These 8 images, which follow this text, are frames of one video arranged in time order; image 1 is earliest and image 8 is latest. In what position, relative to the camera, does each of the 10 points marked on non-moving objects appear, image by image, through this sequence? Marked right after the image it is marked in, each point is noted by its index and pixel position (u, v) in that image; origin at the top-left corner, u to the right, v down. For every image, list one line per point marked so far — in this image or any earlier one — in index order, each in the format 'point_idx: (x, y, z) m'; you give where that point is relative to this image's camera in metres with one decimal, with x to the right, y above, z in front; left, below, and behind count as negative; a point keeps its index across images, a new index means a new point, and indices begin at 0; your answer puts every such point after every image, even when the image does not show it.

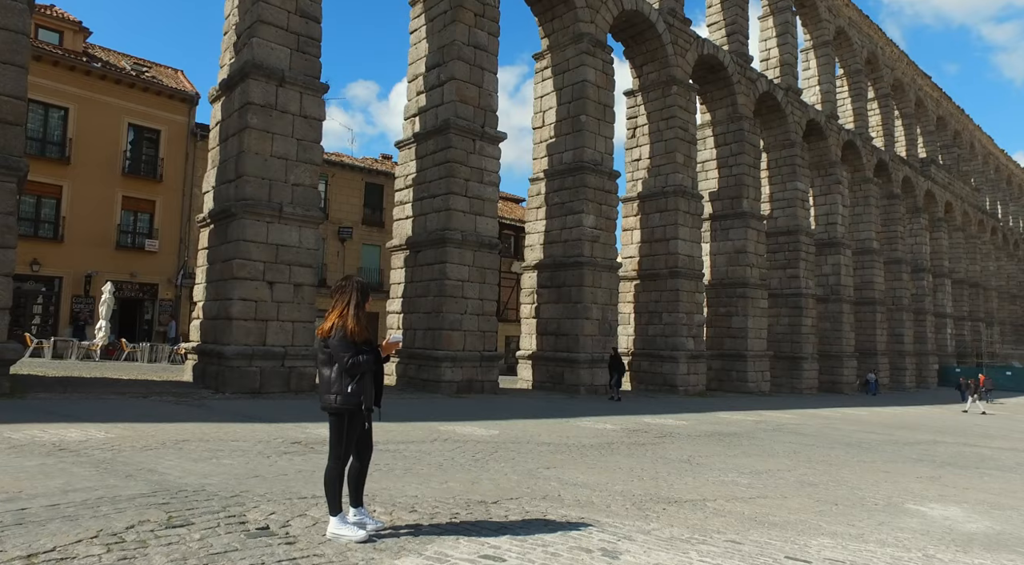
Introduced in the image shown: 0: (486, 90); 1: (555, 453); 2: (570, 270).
0: (-0.6, +4.0, +15.7) m
1: (+0.4, -1.7, +7.4) m
2: (+1.3, +0.2, +16.5) m
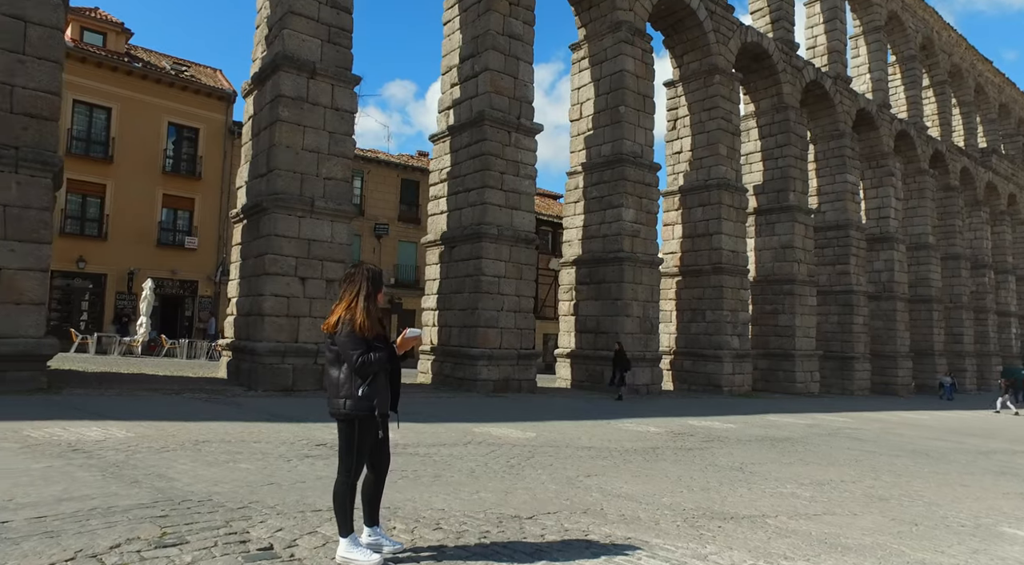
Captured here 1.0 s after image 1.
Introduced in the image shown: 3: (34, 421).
0: (+0.2, +4.0, +15.2) m
1: (+0.7, -1.6, +6.9) m
2: (+2.1, +0.3, +16.0) m
3: (-5.0, -1.4, +7.8) m
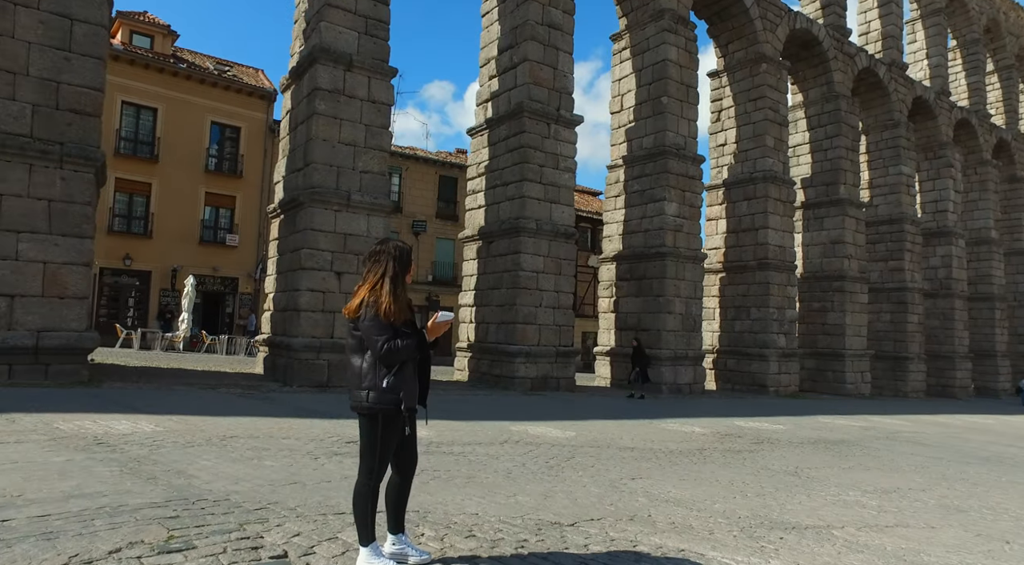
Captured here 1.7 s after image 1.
0: (+0.9, +4.1, +14.8) m
1: (+1.1, -1.5, +6.5) m
2: (+2.9, +0.4, +15.5) m
3: (-4.6, -1.4, +7.7) m
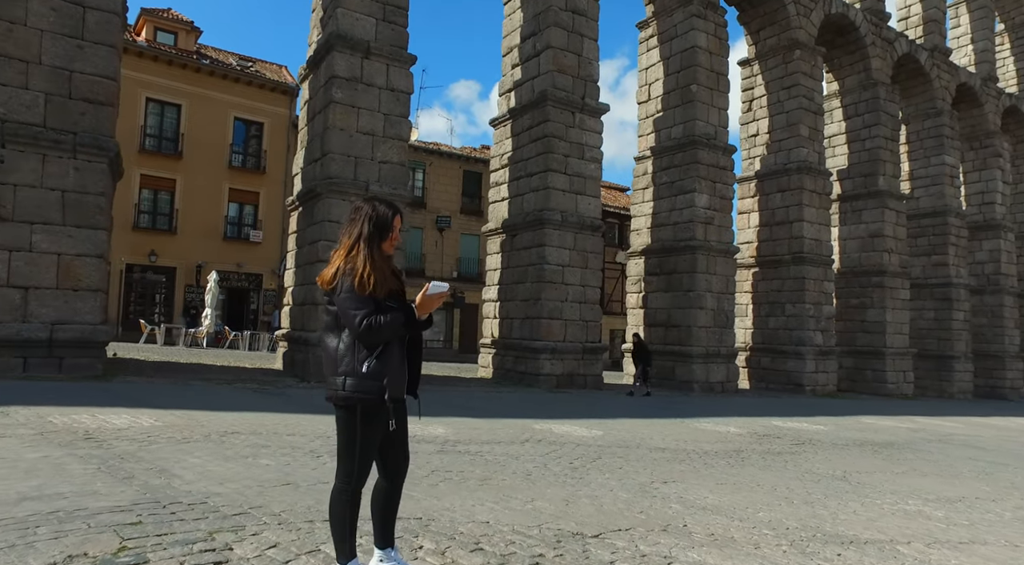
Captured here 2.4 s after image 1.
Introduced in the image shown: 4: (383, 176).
0: (+1.4, +4.3, +14.3) m
1: (+1.2, -1.4, +5.9) m
2: (+3.4, +0.5, +14.9) m
3: (-4.4, -1.2, +7.4) m
4: (-2.1, +1.7, +12.2) m
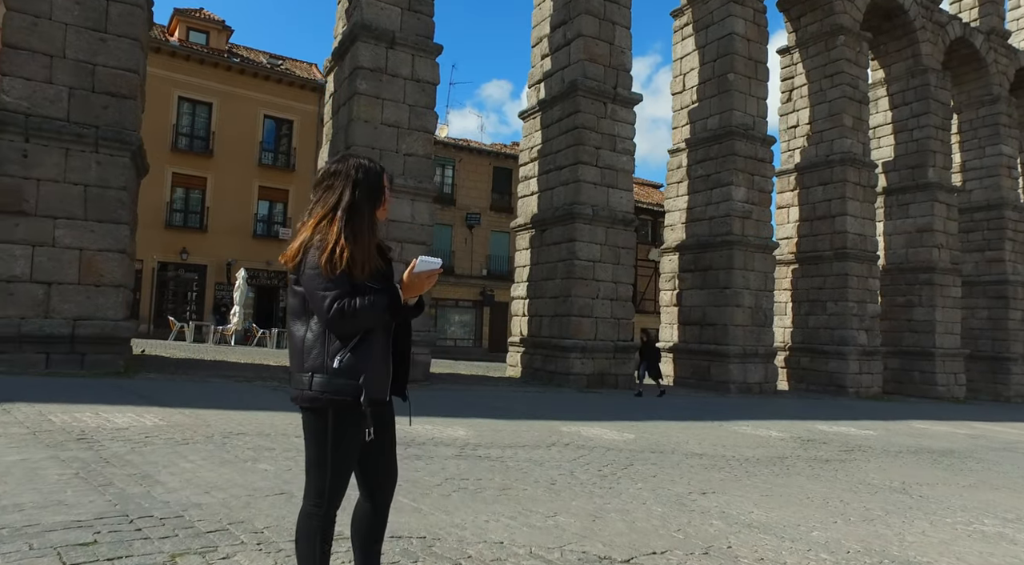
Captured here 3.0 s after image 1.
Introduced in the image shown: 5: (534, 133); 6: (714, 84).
0: (+1.9, +4.3, +13.7) m
1: (+1.4, -1.3, +5.4) m
2: (+3.9, +0.6, +14.2) m
3: (-4.2, -1.2, +7.1) m
4: (-1.6, +1.8, +11.8) m
5: (+0.4, +3.0, +14.7) m
6: (+4.0, +3.9, +14.8) m
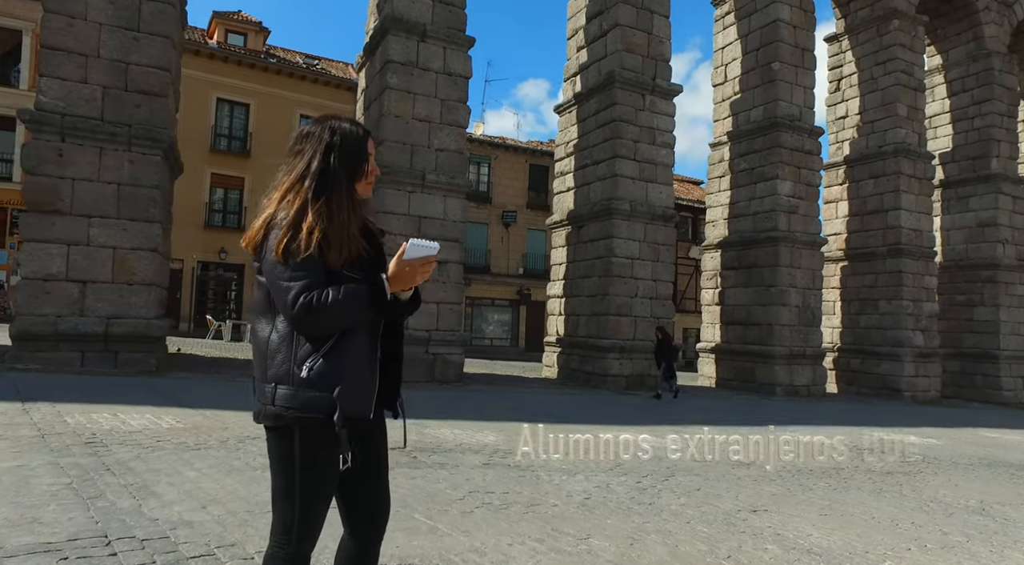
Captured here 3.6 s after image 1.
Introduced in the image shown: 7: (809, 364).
0: (+2.6, +4.4, +13.2) m
1: (+1.6, -1.3, +5.0) m
2: (+4.6, +0.6, +13.6) m
3: (-3.9, -1.1, +6.9) m
4: (-1.1, +1.8, +11.5) m
5: (+1.1, +3.0, +14.3) m
6: (+4.7, +4.0, +14.1) m
7: (+5.4, -1.5, +13.5) m
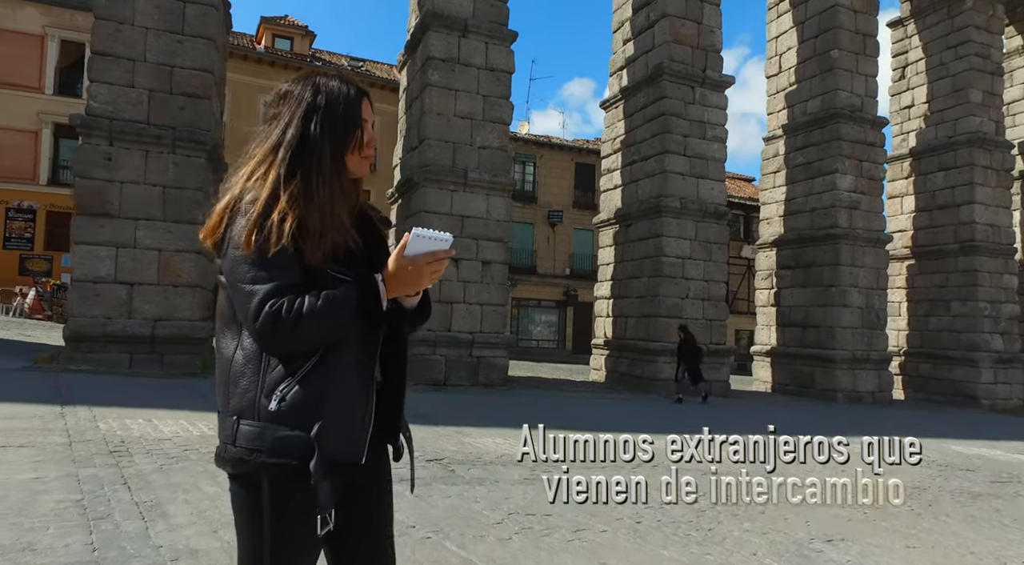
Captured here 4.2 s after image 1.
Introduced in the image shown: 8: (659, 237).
0: (+3.3, +4.4, +12.7) m
1: (+1.9, -1.3, +4.5) m
2: (+5.3, +0.6, +13.0) m
3: (-3.5, -1.2, +6.8) m
4: (-0.4, +1.8, +11.2) m
5: (+1.9, +3.0, +13.8) m
6: (+5.5, +4.0, +13.5) m
7: (+6.2, -1.5, +12.8) m
8: (+2.4, +0.8, +12.1) m
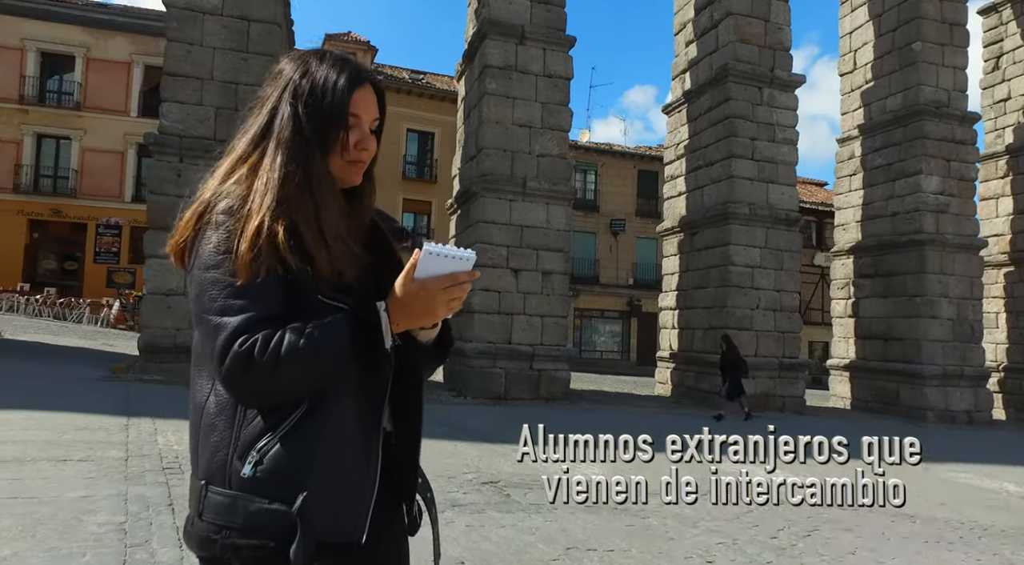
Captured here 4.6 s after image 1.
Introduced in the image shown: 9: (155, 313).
0: (+4.3, +4.2, +12.2) m
1: (+2.2, -1.4, +4.0) m
2: (+6.4, +0.5, +12.2) m
3: (-3.0, -1.3, +6.8) m
4: (+0.4, +1.6, +10.9) m
5: (+3.0, +2.8, +13.4) m
6: (+6.5, +3.8, +12.7) m
7: (+7.2, -1.6, +12.0) m
8: (+3.3, +0.6, +11.6) m
9: (-4.3, -0.4, +8.8) m
